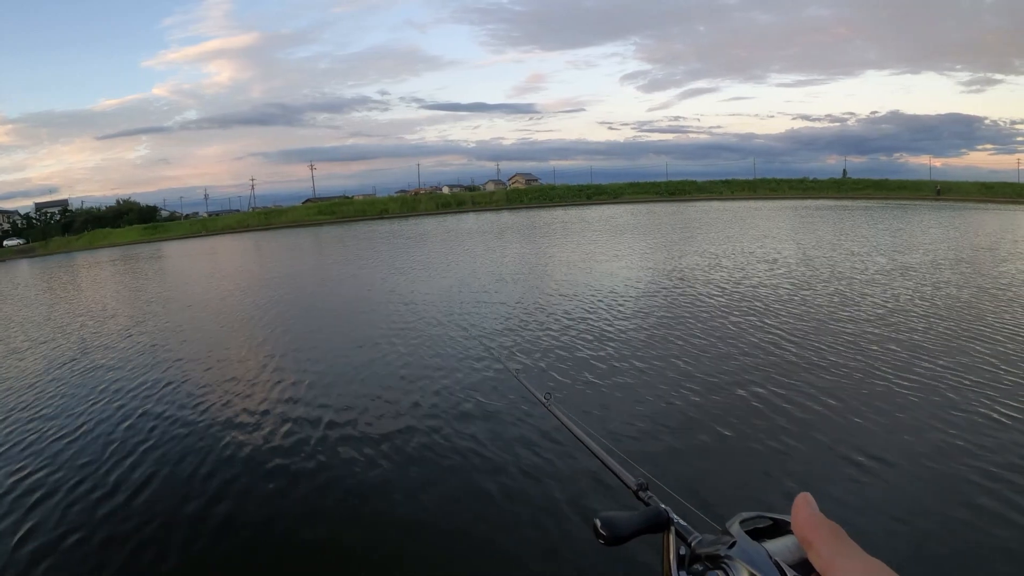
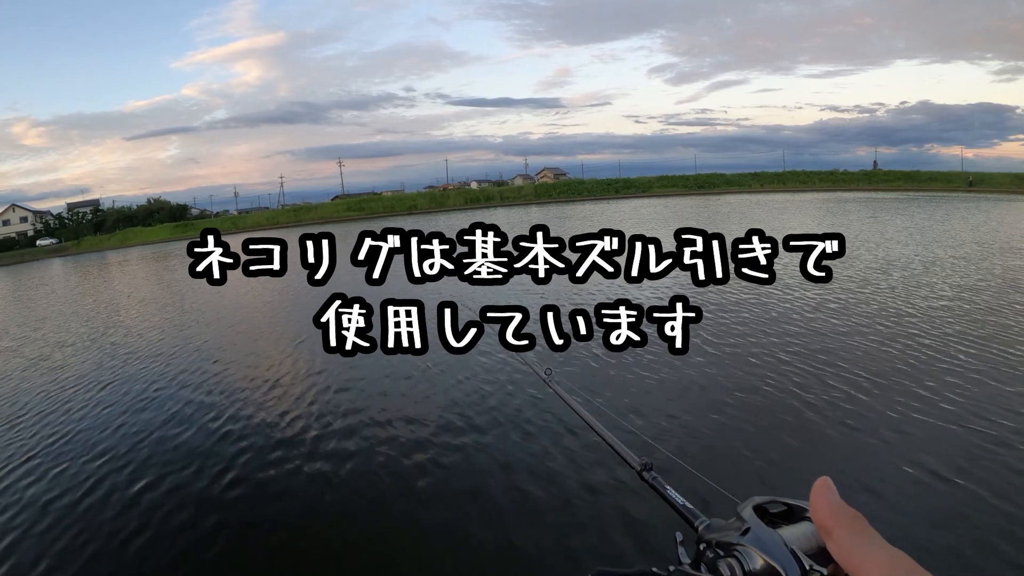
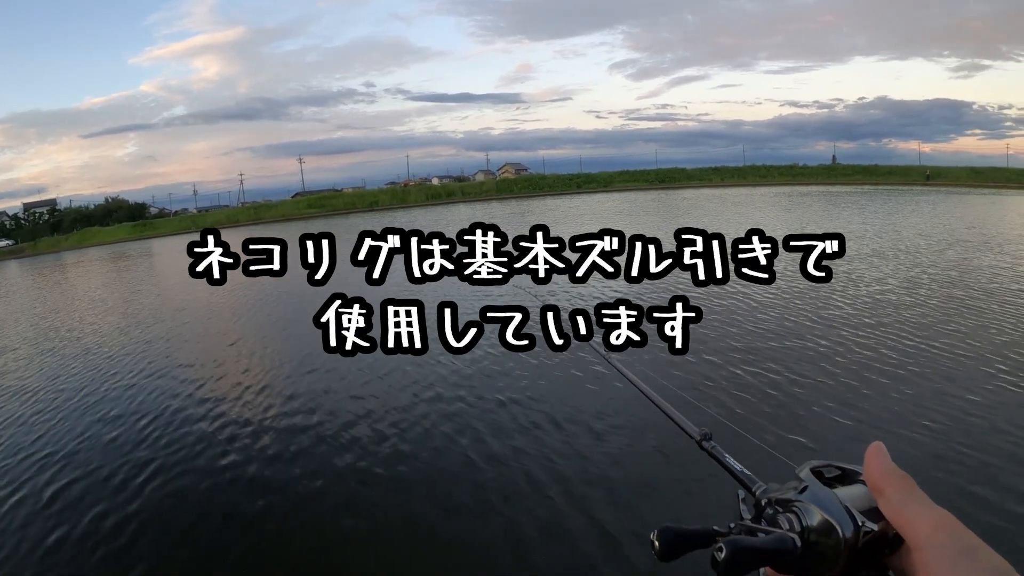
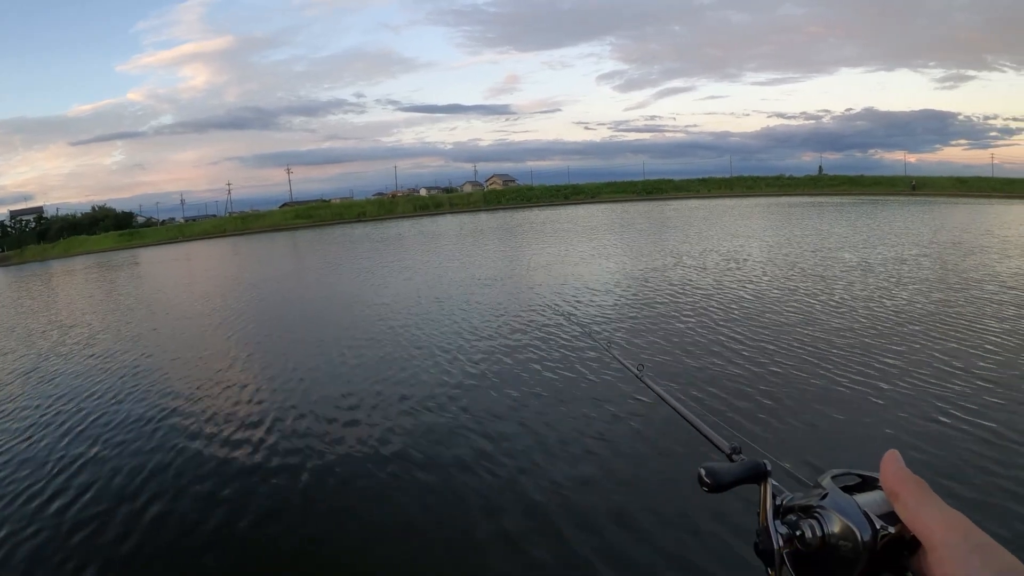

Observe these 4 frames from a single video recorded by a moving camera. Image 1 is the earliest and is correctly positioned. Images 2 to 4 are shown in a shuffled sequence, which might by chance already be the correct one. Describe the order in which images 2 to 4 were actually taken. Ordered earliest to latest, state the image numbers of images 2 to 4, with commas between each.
4, 2, 3
